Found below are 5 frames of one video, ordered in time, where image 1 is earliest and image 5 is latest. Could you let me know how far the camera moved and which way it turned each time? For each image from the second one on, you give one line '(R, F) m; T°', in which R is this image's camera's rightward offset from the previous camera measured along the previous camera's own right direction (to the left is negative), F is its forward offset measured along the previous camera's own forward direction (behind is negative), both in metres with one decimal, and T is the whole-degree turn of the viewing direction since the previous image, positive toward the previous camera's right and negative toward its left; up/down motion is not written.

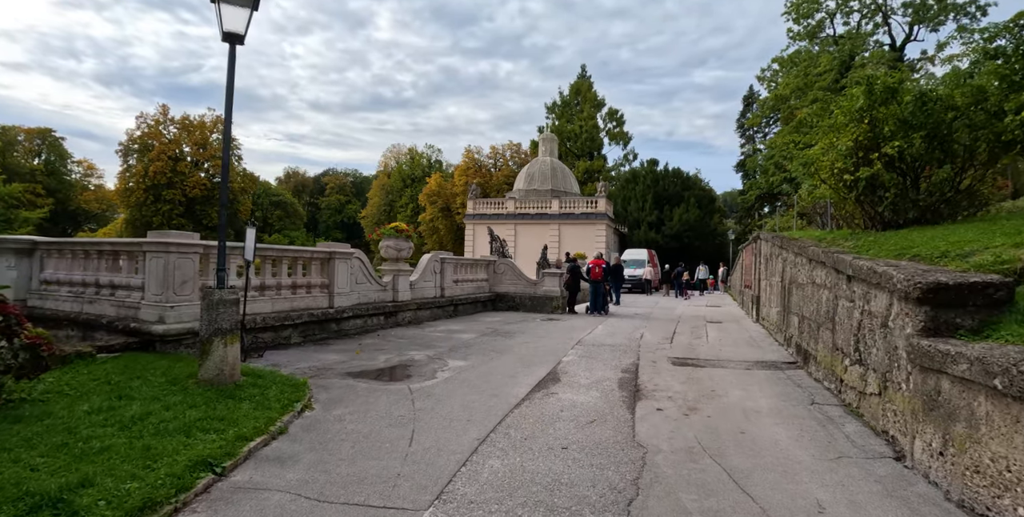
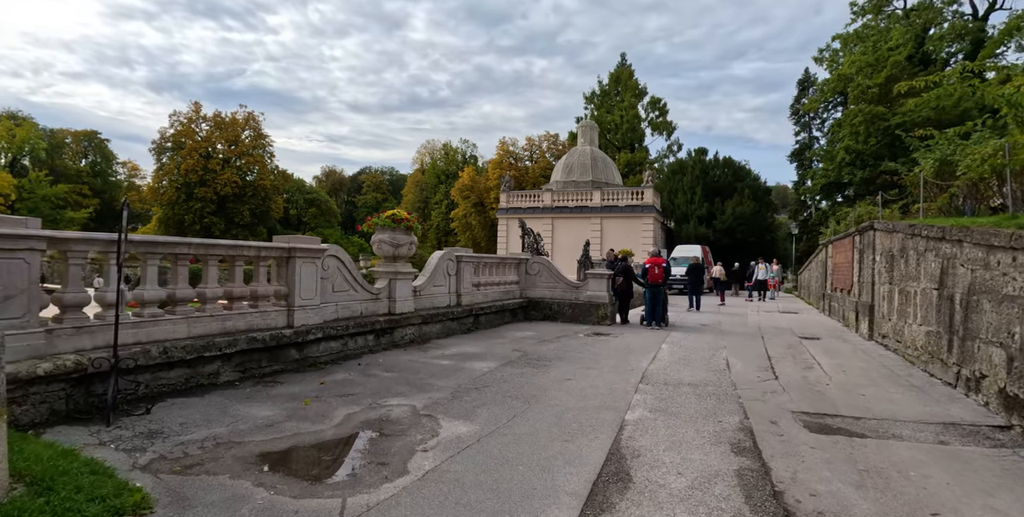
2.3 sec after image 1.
(0.0, +3.1) m; -4°
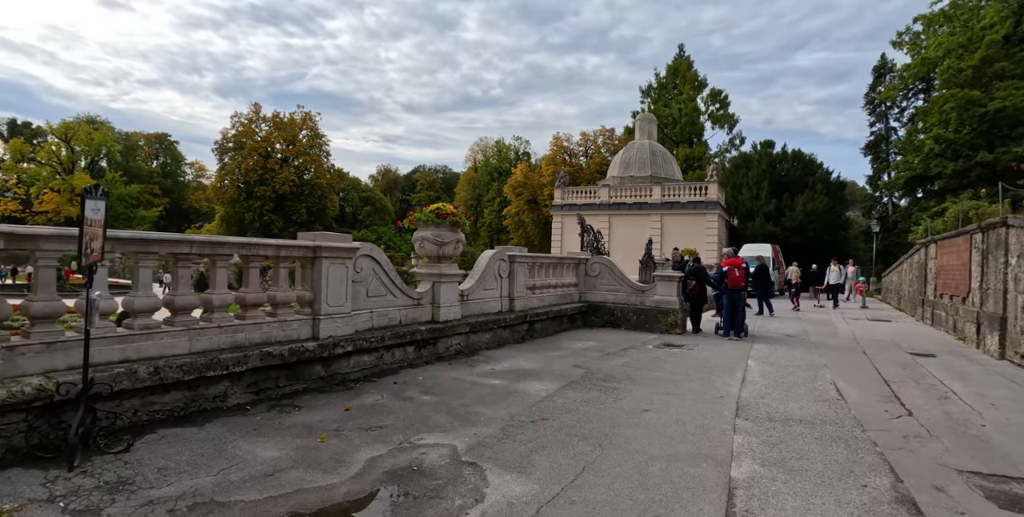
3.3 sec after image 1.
(-0.1, +1.2) m; -5°
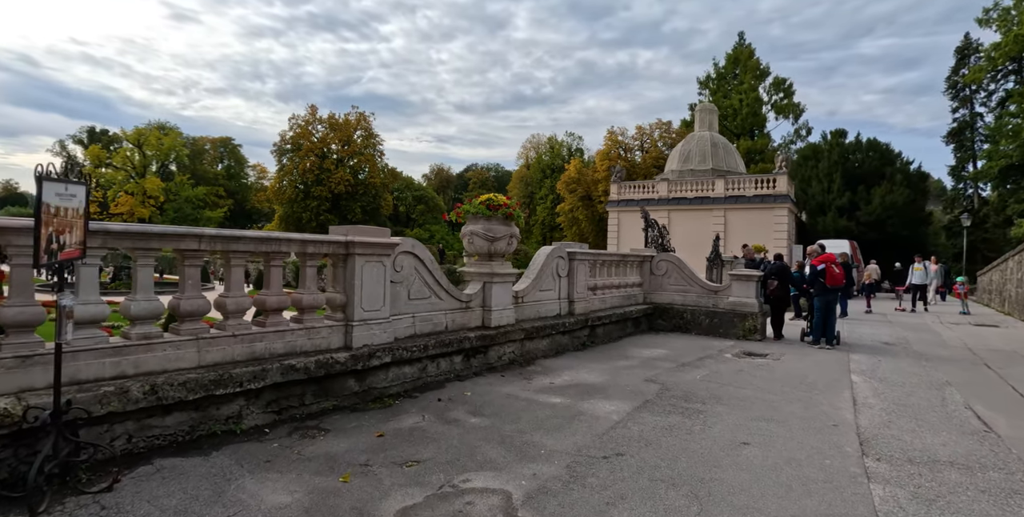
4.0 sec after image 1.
(-0.1, +1.0) m; -5°
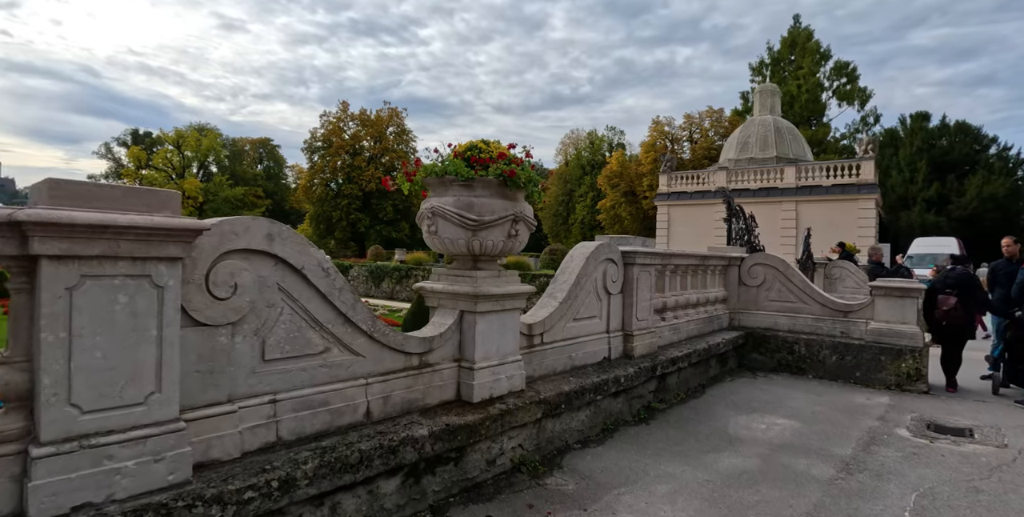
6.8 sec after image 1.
(+0.2, +3.5) m; -4°
